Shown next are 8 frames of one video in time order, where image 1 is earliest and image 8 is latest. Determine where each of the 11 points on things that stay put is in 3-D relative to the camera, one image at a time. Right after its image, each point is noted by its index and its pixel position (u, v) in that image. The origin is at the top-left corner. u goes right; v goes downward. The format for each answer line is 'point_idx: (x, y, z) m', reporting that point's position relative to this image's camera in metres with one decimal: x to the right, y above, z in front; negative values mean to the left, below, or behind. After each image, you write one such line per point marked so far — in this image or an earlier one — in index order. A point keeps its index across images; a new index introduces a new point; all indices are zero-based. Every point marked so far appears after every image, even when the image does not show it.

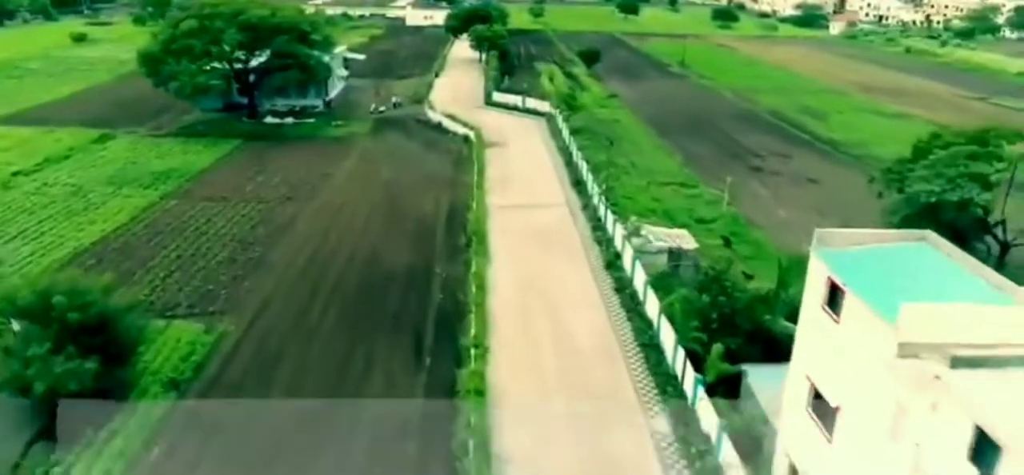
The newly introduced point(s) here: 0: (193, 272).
0: (-7.6, -0.9, +17.7) m
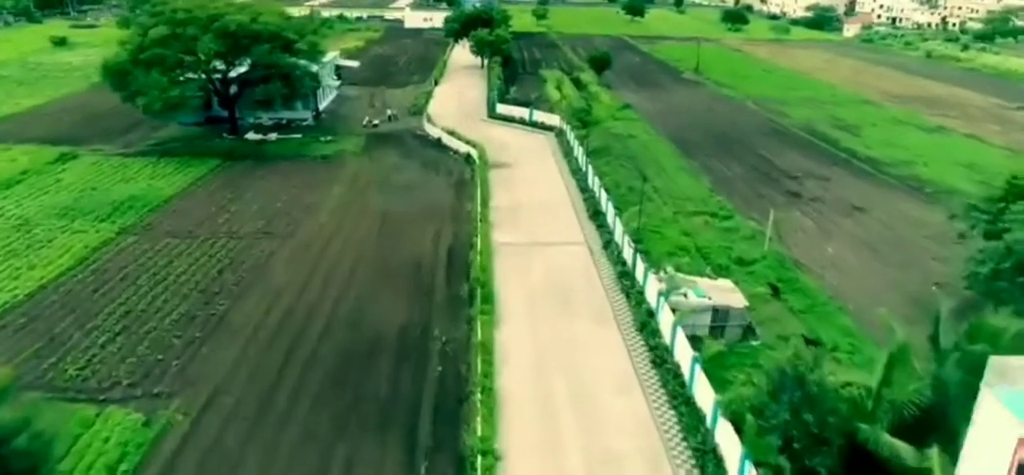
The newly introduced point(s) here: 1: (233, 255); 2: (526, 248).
0: (-7.3, -2.0, +14.7) m
1: (-7.1, -0.5, +18.7) m
2: (+0.3, -0.3, +19.1) m
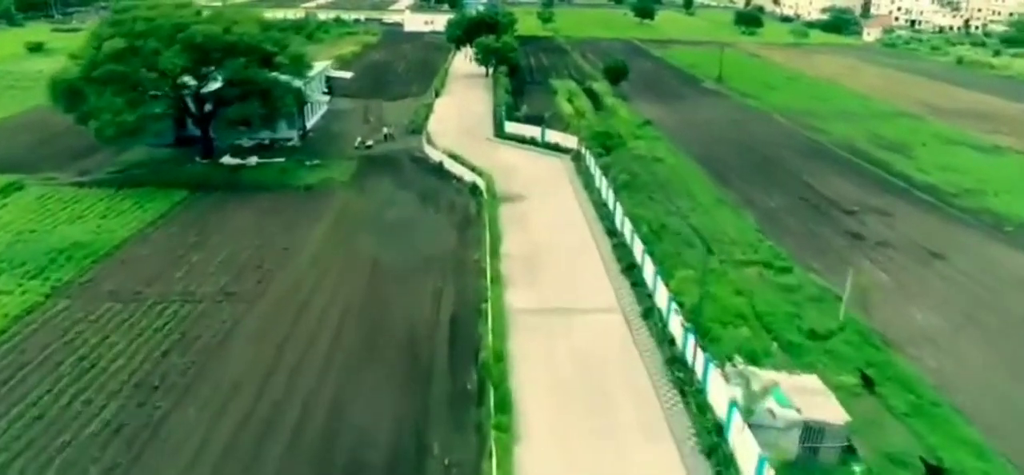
0: (-7.0, -3.3, +11.1) m
1: (-6.7, -1.8, +15.1) m
2: (+0.7, -1.7, +15.5) m
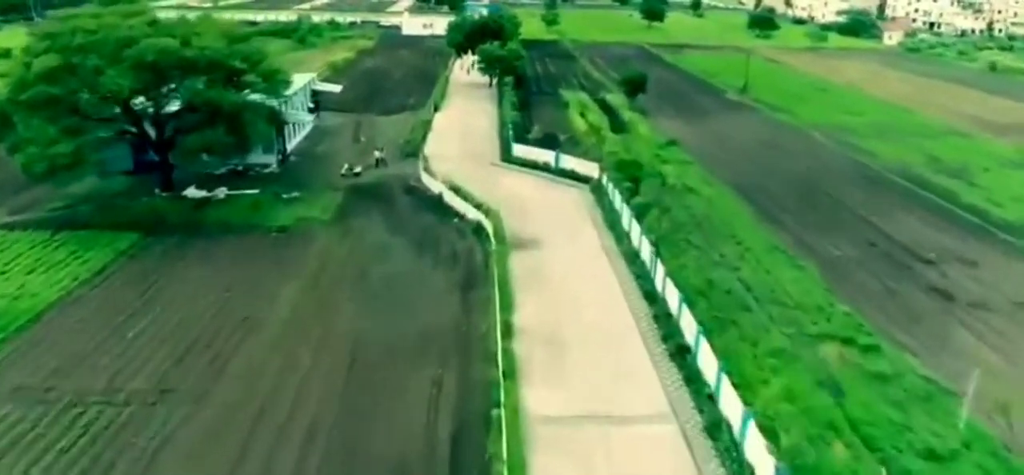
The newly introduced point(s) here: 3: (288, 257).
0: (-6.6, -4.7, +7.4) m
1: (-6.4, -3.2, +11.4) m
2: (+1.0, -3.0, +11.8) m
3: (-5.7, -0.5, +18.8) m
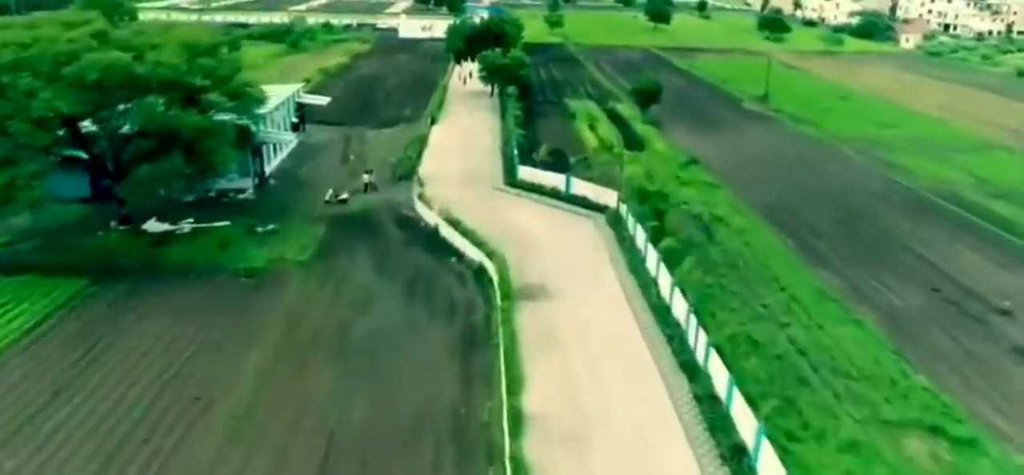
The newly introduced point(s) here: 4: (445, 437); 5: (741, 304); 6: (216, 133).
0: (-6.5, -5.8, +4.6) m
1: (-6.2, -4.3, +8.6) m
2: (+1.2, -4.1, +9.1) m
3: (-5.6, -1.5, +16.1) m
4: (-1.1, -3.1, +12.2) m
5: (+5.0, -1.4, +16.1) m
6: (-6.9, +2.2, +17.3) m
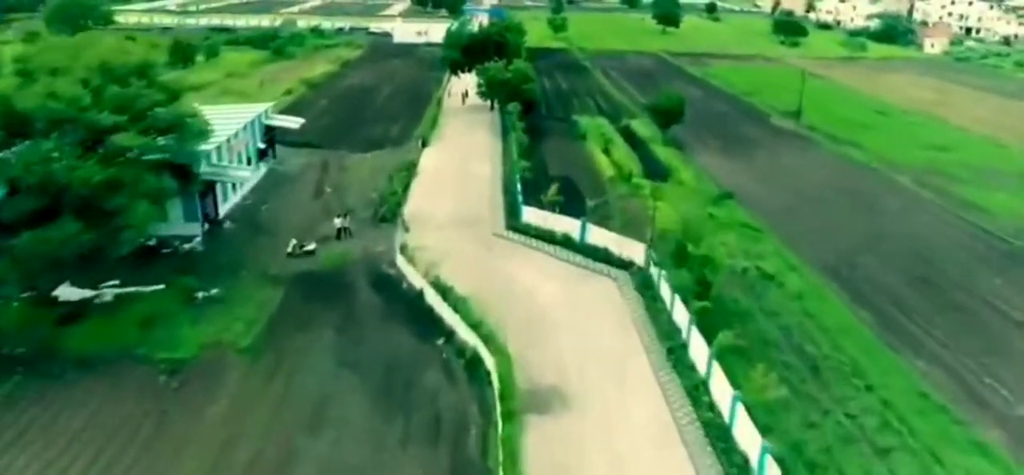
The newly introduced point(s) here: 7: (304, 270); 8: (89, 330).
0: (-6.4, -7.3, +0.6) m
1: (-6.1, -5.8, +4.6) m
2: (+1.3, -5.6, +5.1) m
3: (-5.5, -3.0, +12.1) m
4: (-1.0, -4.5, +8.2) m
5: (+5.1, -2.9, +12.1) m
6: (-6.8, +0.8, +13.3) m
7: (-5.0, -0.8, +17.4) m
8: (-8.4, -1.8, +14.5) m
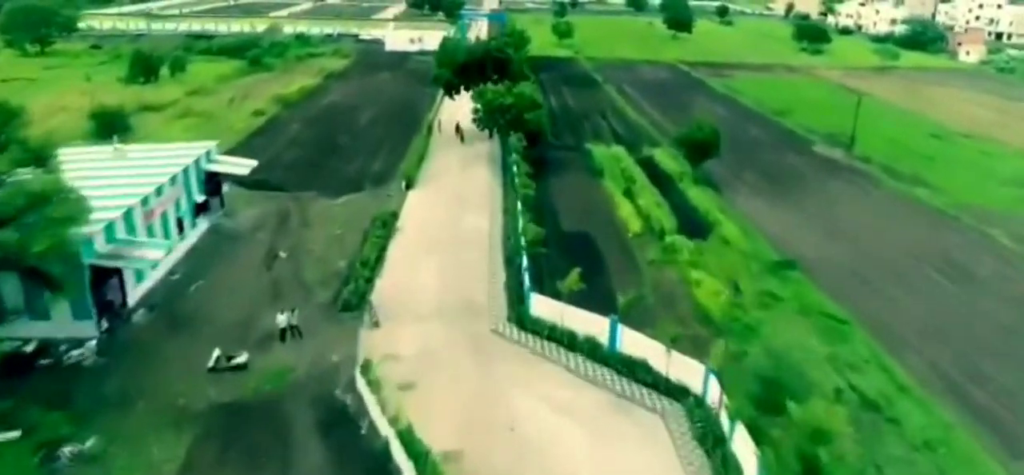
0: (-6.3, -9.2, -4.3) m
1: (-6.1, -7.7, -0.3) m
2: (+1.4, -7.5, +0.1) m
3: (-5.4, -5.0, +7.1) m
4: (-0.9, -6.5, +3.2) m
5: (+5.2, -4.9, +7.1) m
6: (-6.8, -1.2, +8.4) m
7: (-4.9, -2.8, +12.5) m
8: (-8.3, -3.8, +9.5) m
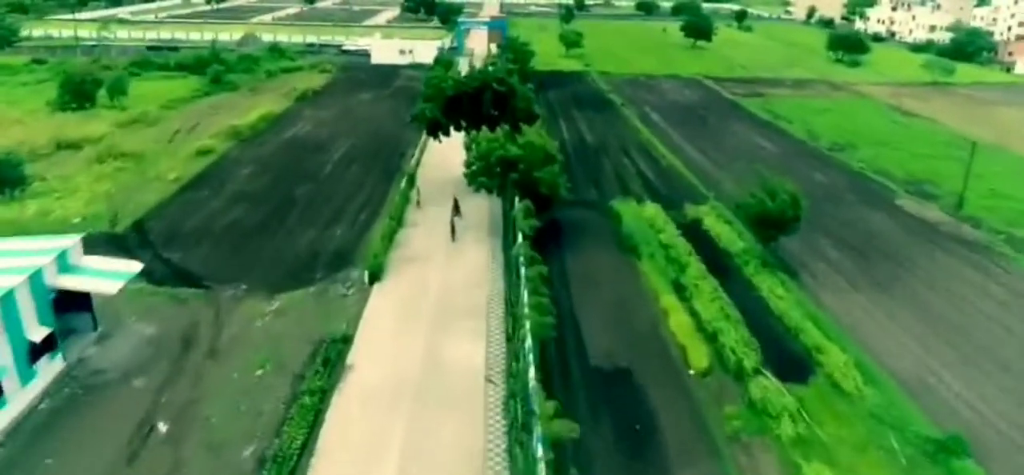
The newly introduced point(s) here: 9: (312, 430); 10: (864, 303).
0: (-6.3, -11.9, -11.0) m
1: (-6.0, -10.4, -7.0) m
2: (+1.4, -10.2, -6.6) m
3: (-5.3, -7.6, +0.4) m
4: (-0.9, -9.1, -3.5) m
5: (+5.3, -7.5, +0.4) m
6: (-6.7, -3.8, +1.7) m
7: (-4.8, -5.4, +5.8) m
8: (-8.2, -6.4, +2.8) m
9: (-3.1, -3.1, +11.3) m
10: (+8.2, -1.4, +17.2) m
